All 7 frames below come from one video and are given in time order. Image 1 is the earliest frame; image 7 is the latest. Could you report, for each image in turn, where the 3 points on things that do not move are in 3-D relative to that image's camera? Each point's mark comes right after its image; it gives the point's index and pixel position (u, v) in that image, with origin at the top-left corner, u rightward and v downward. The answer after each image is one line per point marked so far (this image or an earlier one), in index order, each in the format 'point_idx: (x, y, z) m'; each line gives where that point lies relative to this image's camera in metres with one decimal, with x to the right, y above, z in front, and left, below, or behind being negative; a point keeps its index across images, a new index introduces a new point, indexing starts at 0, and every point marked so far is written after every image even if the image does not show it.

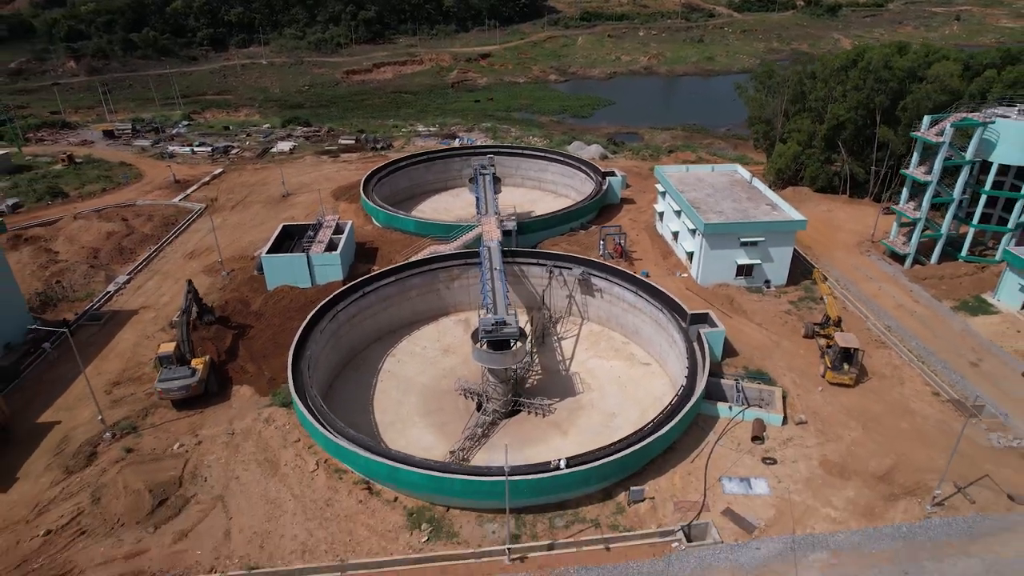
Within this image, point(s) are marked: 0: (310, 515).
0: (-6.3, -7.1, +19.3) m
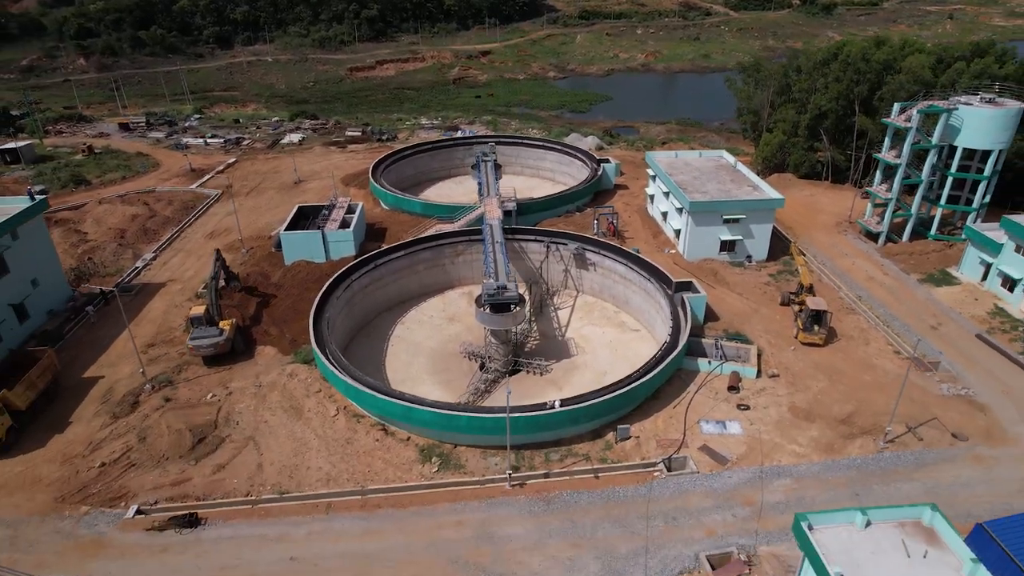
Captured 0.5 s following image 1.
0: (-6.3, -5.7, +21.8) m
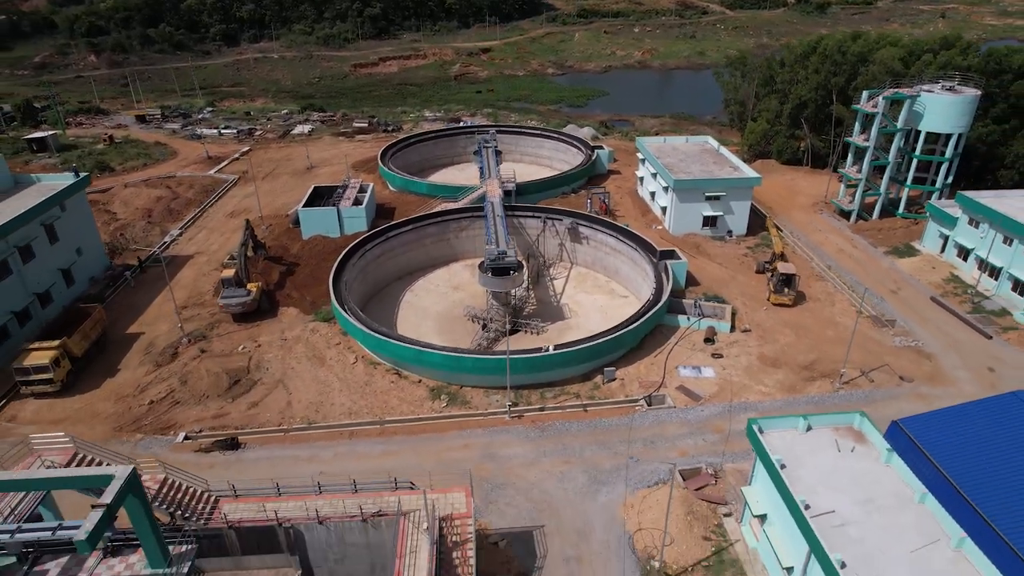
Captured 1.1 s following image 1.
0: (-6.3, -4.1, +24.7) m
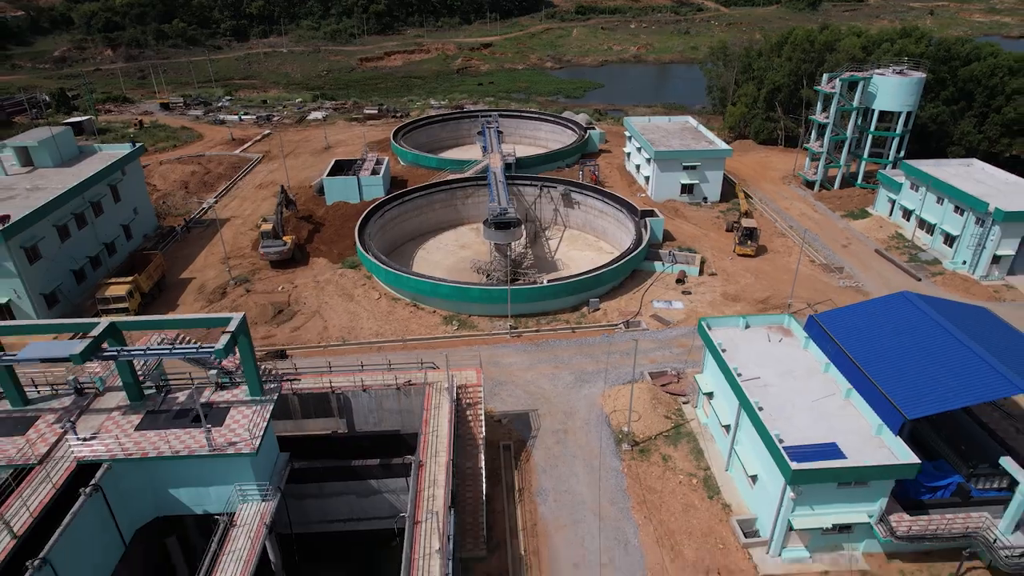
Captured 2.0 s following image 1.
0: (-6.3, -1.5, +29.4) m
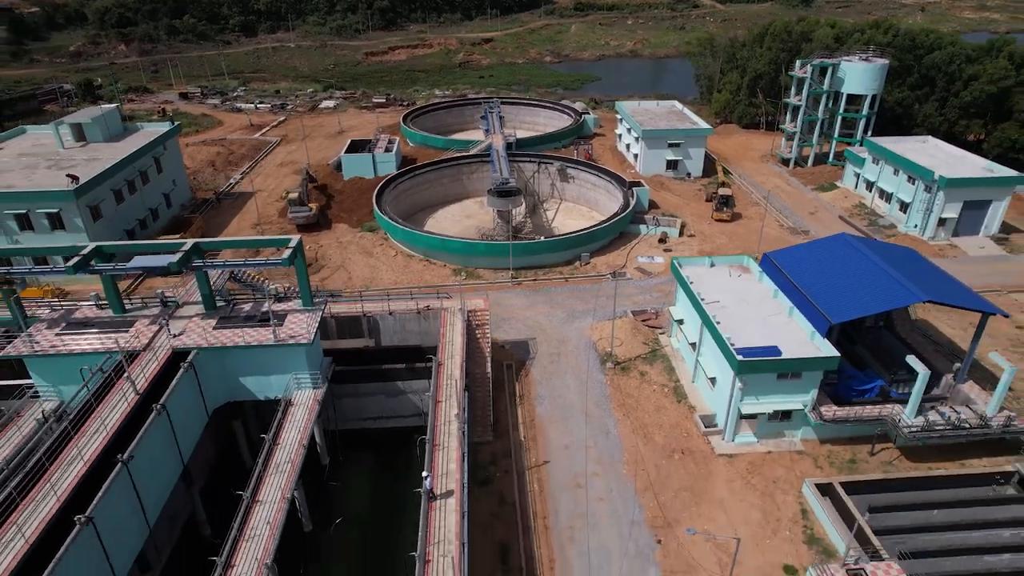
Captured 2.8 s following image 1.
0: (-6.2, +0.9, +33.5) m
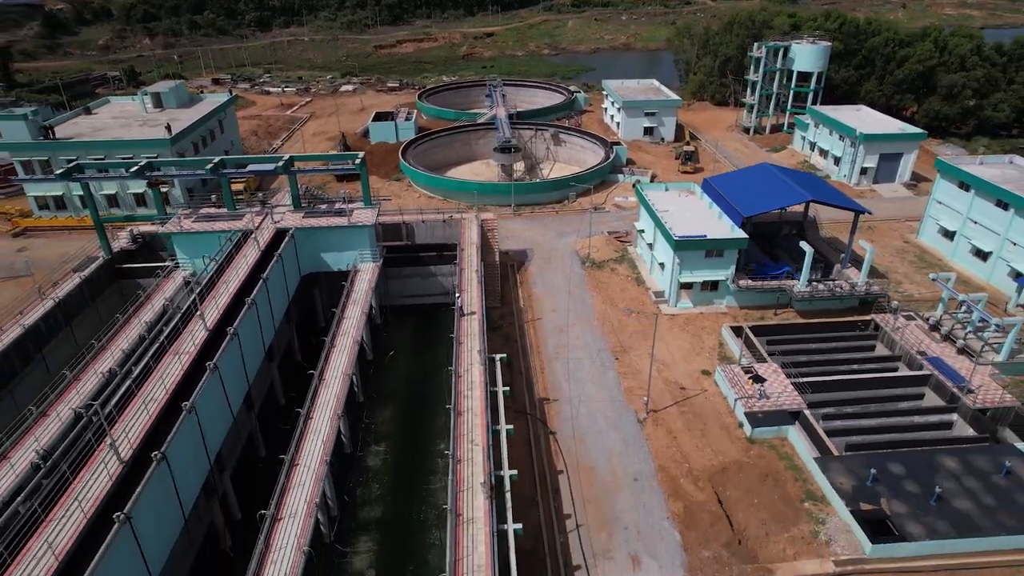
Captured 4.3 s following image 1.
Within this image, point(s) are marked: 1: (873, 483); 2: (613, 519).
0: (-6.1, +5.4, +41.7) m
1: (+11.6, -6.2, +20.0) m
2: (+3.2, -7.3, +19.5) m
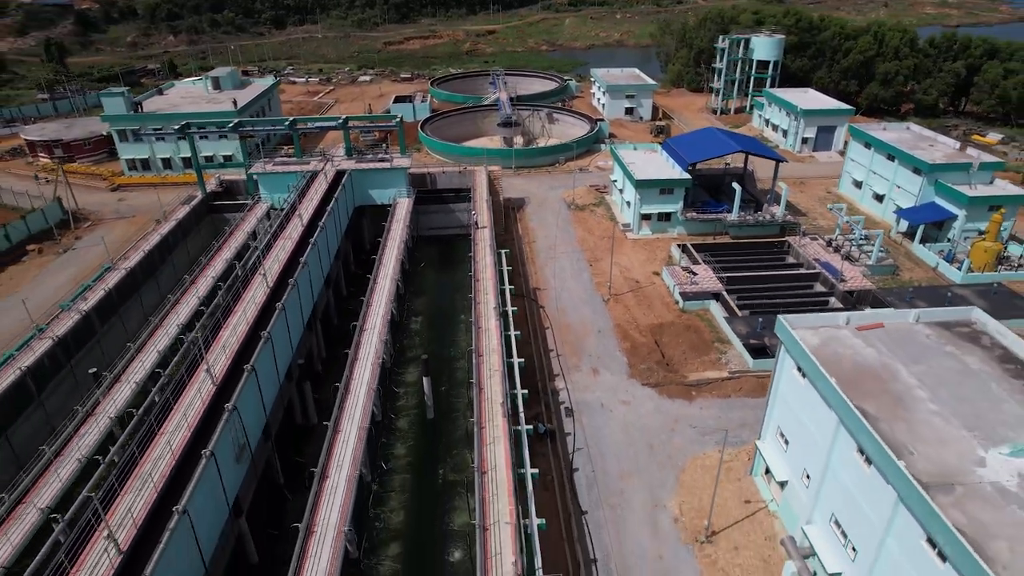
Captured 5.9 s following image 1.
0: (-6.1, +9.7, +50.9) m
1: (+11.7, -1.9, +29.1) m
2: (+3.2, -2.9, +28.7) m
